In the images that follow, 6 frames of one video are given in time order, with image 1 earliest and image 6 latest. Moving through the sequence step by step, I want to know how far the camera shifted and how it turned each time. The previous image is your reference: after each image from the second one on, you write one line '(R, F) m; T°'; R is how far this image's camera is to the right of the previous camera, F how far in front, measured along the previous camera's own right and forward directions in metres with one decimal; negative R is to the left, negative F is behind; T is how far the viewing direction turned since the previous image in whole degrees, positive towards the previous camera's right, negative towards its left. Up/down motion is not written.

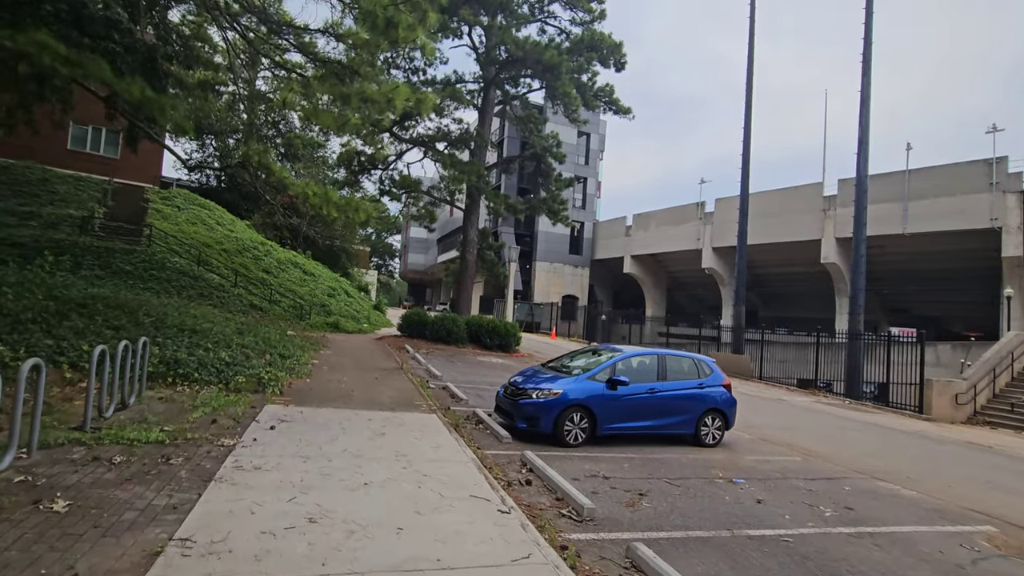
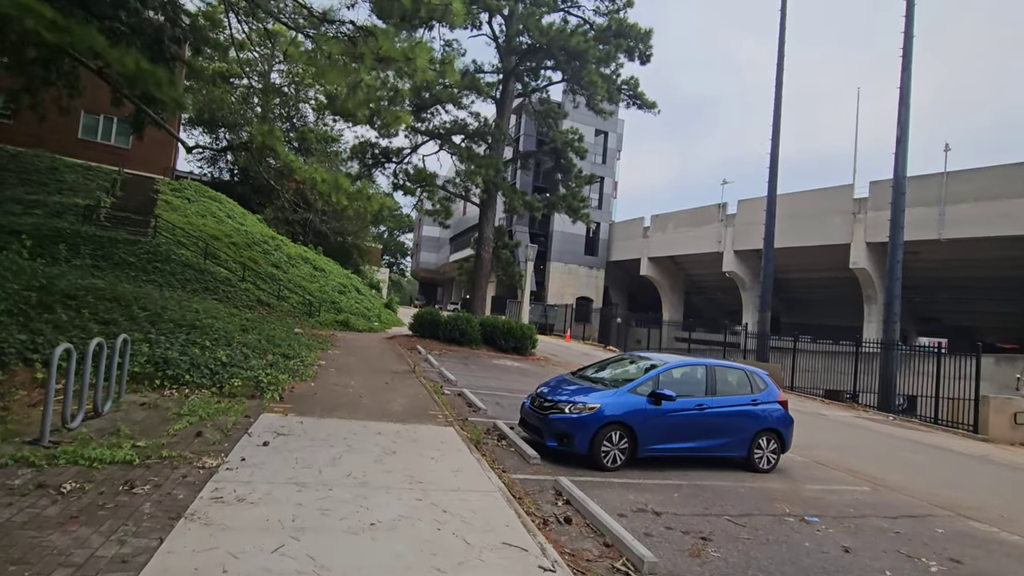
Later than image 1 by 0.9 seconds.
(-0.3, +0.9) m; -1°
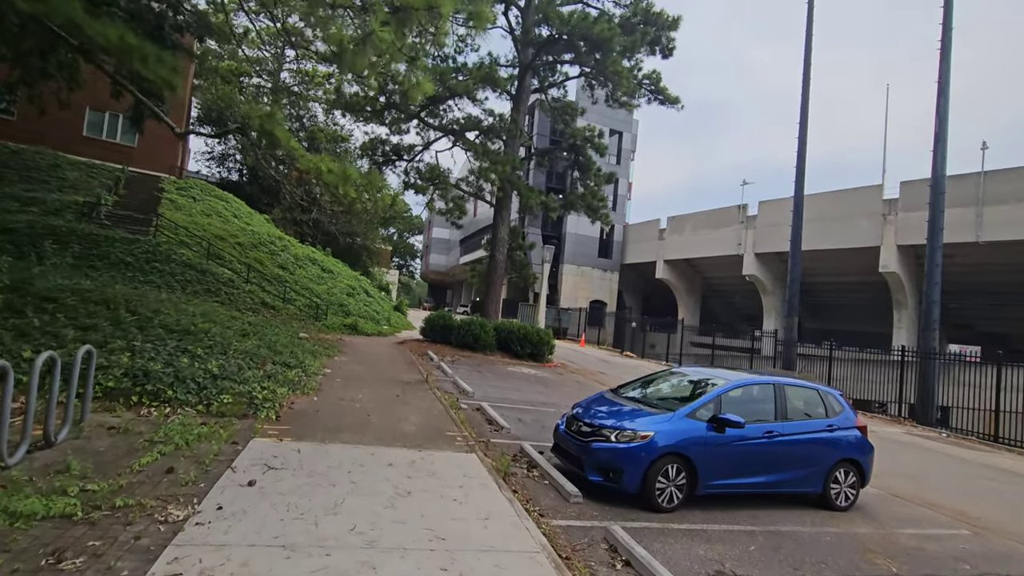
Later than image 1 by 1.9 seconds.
(-0.3, +1.0) m; -1°
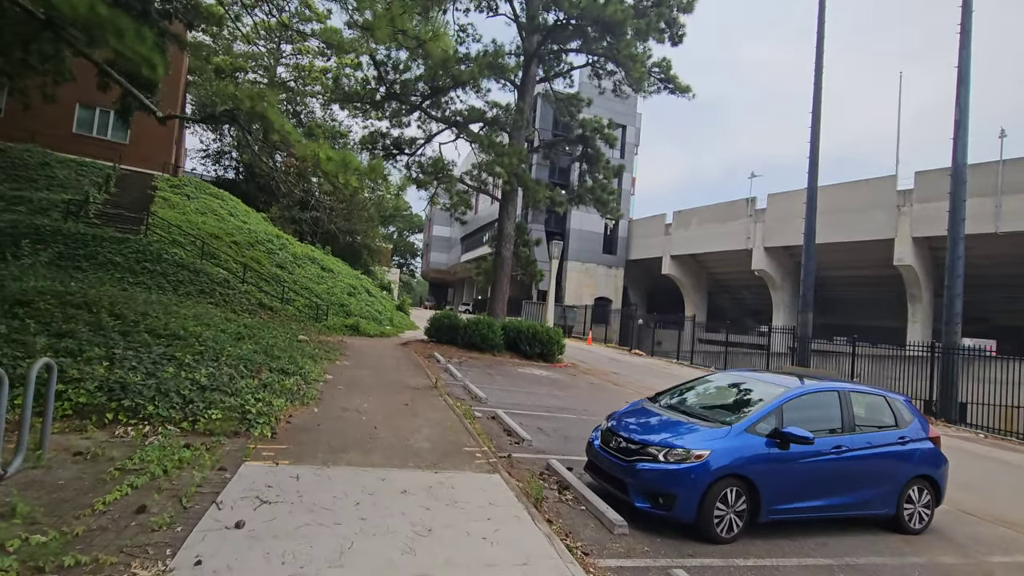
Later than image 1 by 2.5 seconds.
(-0.3, +0.7) m; 0°
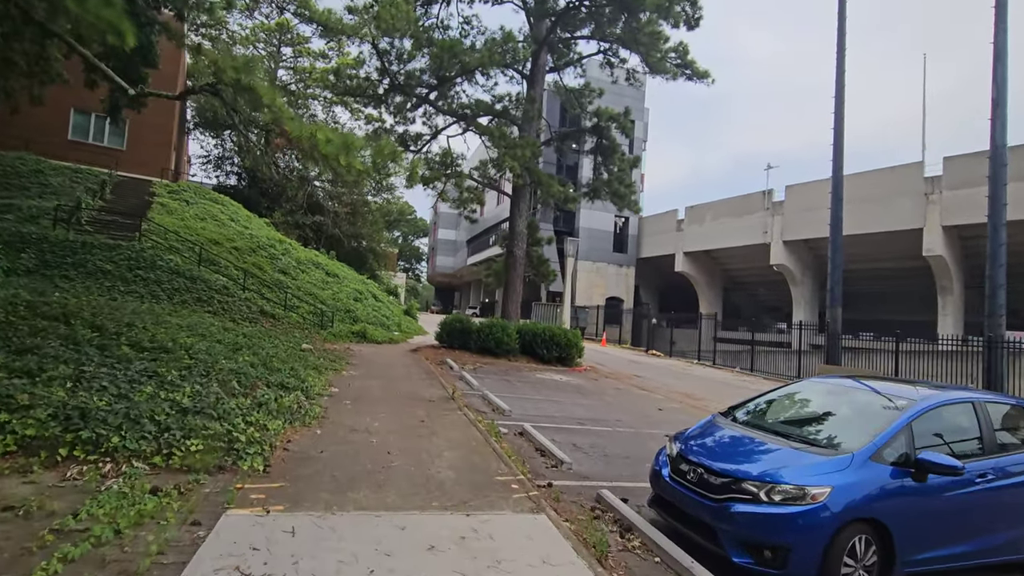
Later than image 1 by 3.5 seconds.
(-0.3, +1.0) m; -1°
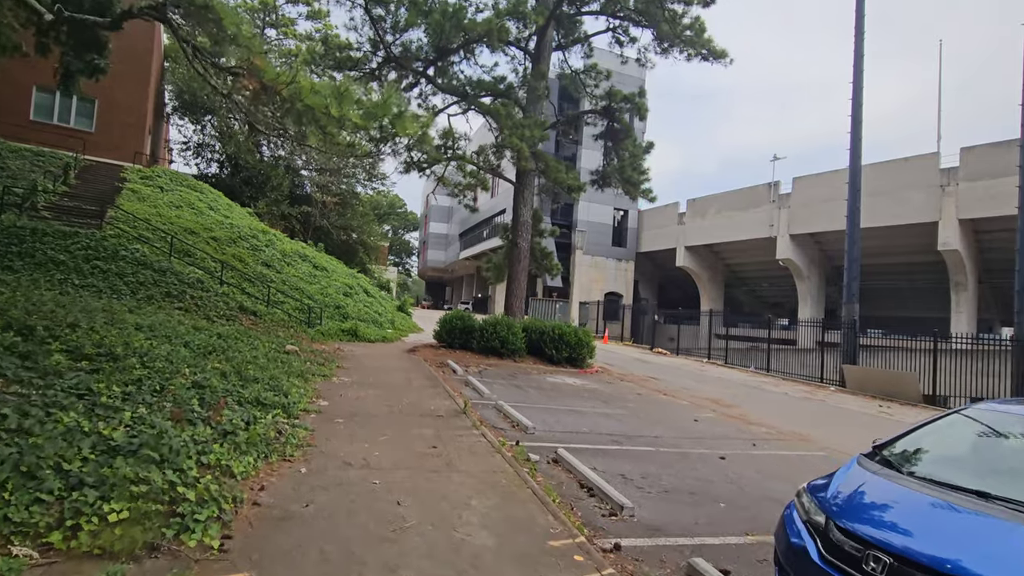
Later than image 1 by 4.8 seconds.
(-0.5, +1.4) m; +1°
